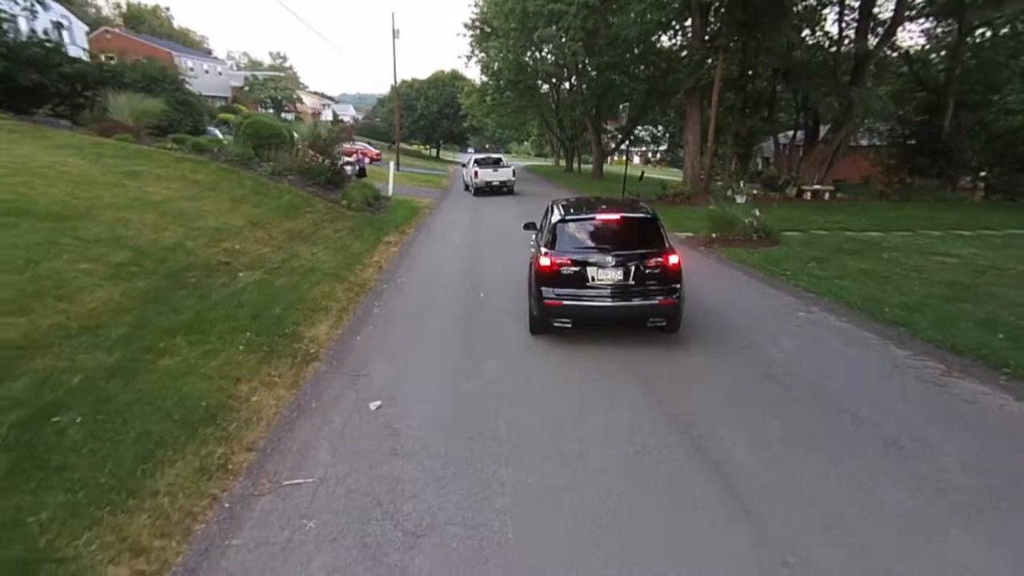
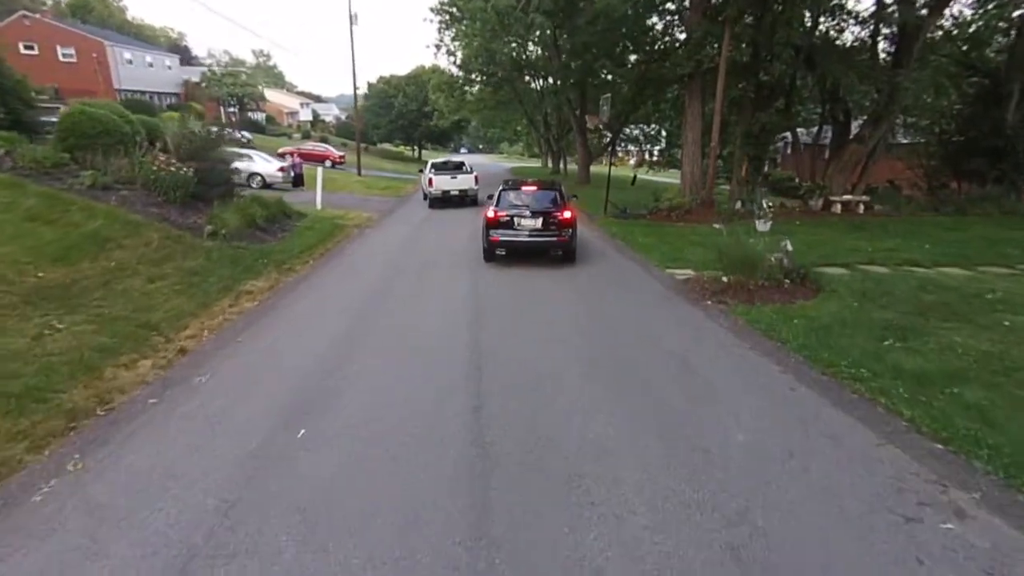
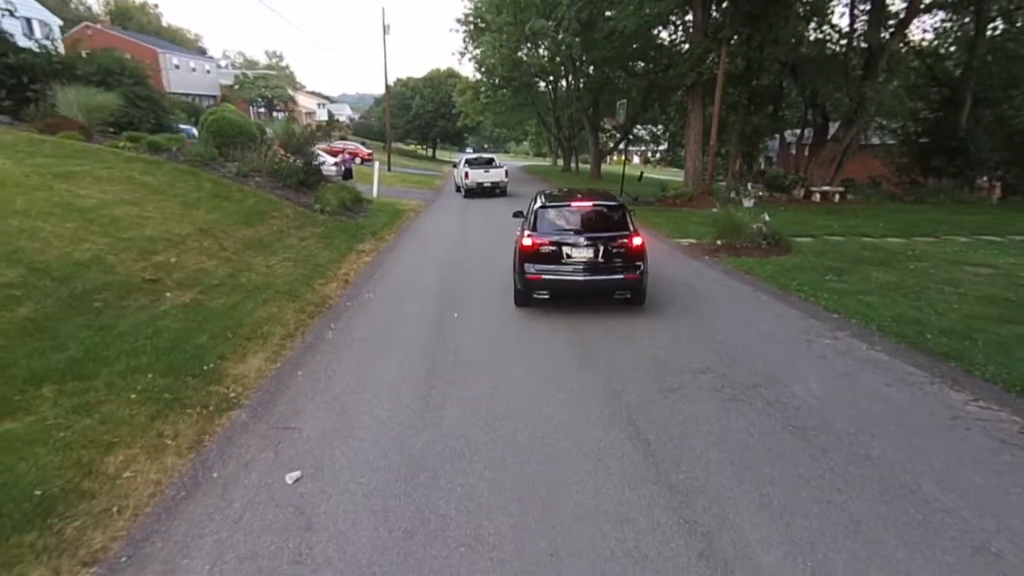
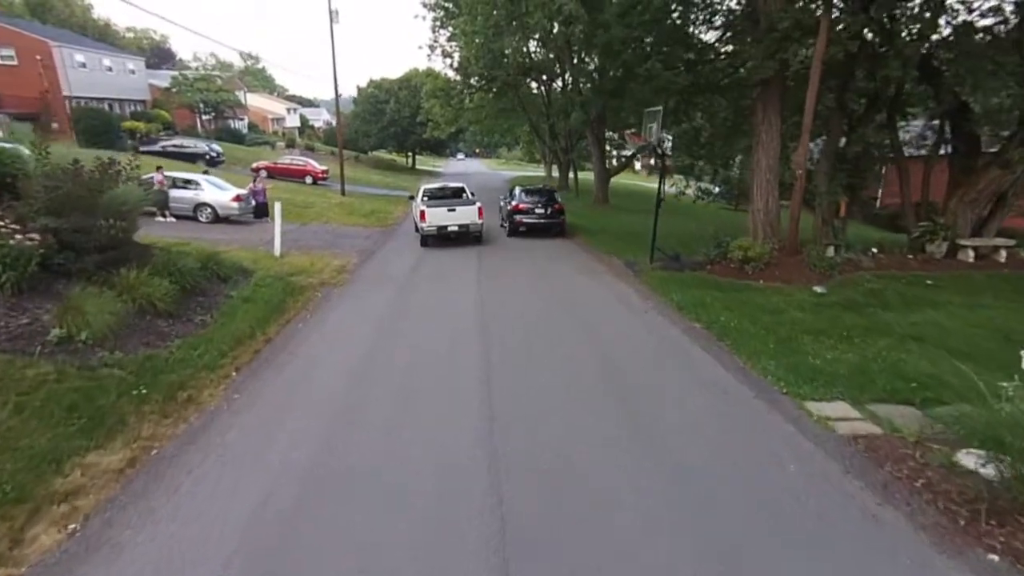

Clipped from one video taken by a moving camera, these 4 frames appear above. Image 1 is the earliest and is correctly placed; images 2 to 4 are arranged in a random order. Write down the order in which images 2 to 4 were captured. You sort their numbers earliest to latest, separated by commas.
3, 2, 4
